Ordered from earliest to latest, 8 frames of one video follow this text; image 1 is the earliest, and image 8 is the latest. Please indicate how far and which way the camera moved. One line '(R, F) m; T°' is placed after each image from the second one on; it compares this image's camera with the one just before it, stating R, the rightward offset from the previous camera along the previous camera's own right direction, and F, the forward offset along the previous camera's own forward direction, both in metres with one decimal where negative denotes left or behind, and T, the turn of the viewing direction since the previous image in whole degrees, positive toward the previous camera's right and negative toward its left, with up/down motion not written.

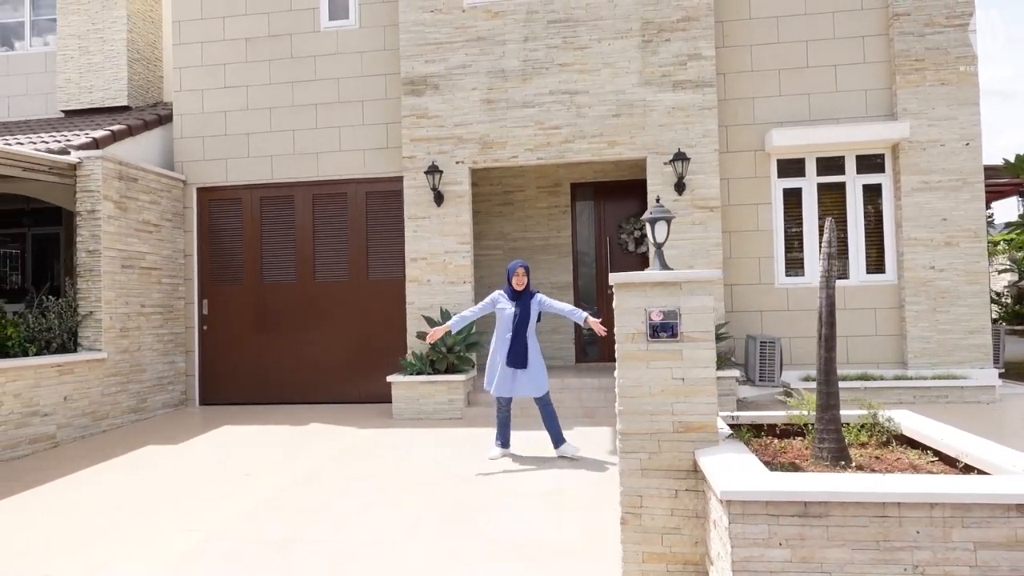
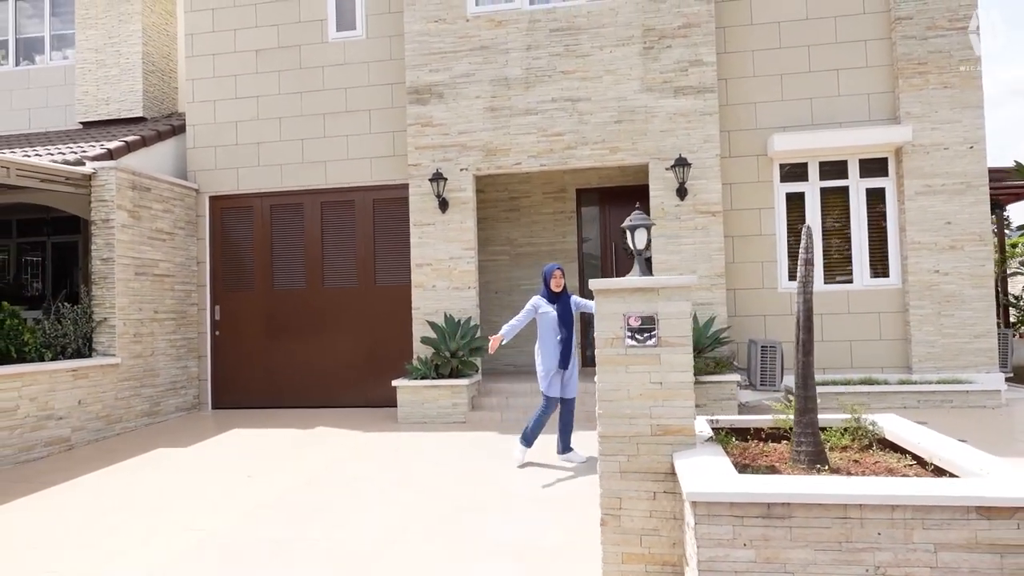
(+0.2, -0.1) m; -2°
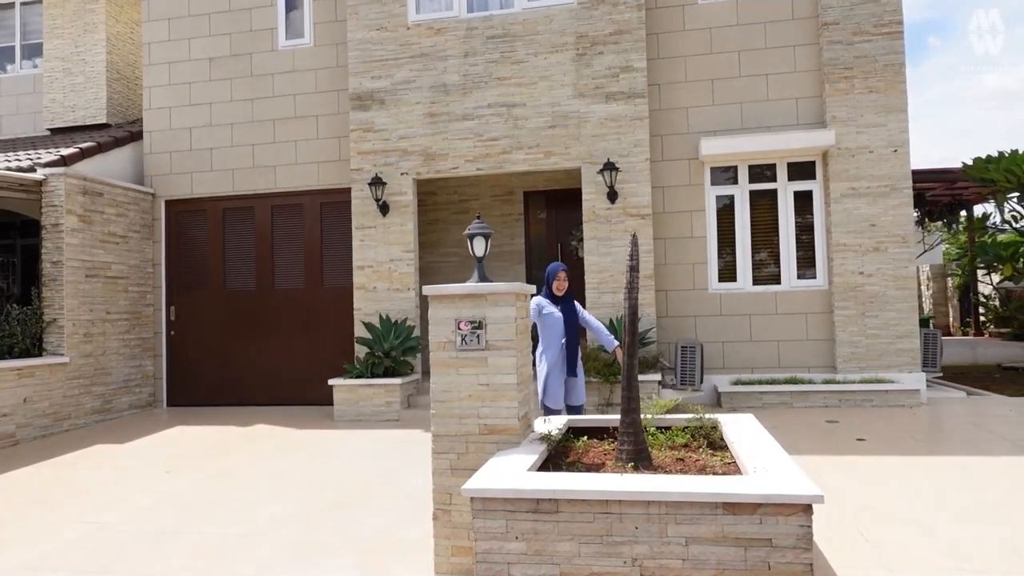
(+1.0, -0.2) m; -1°
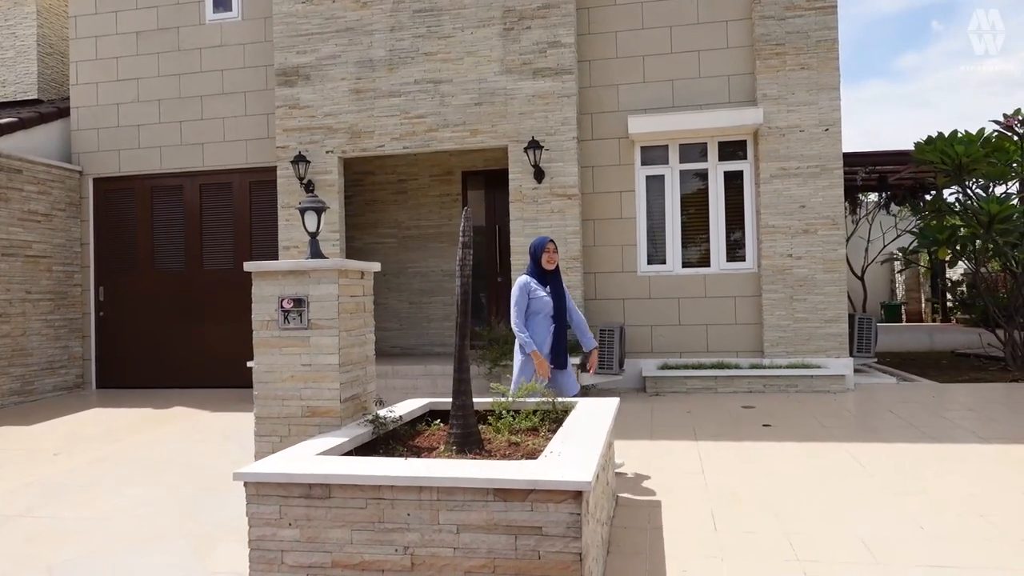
(+0.9, +0.2) m; 0°
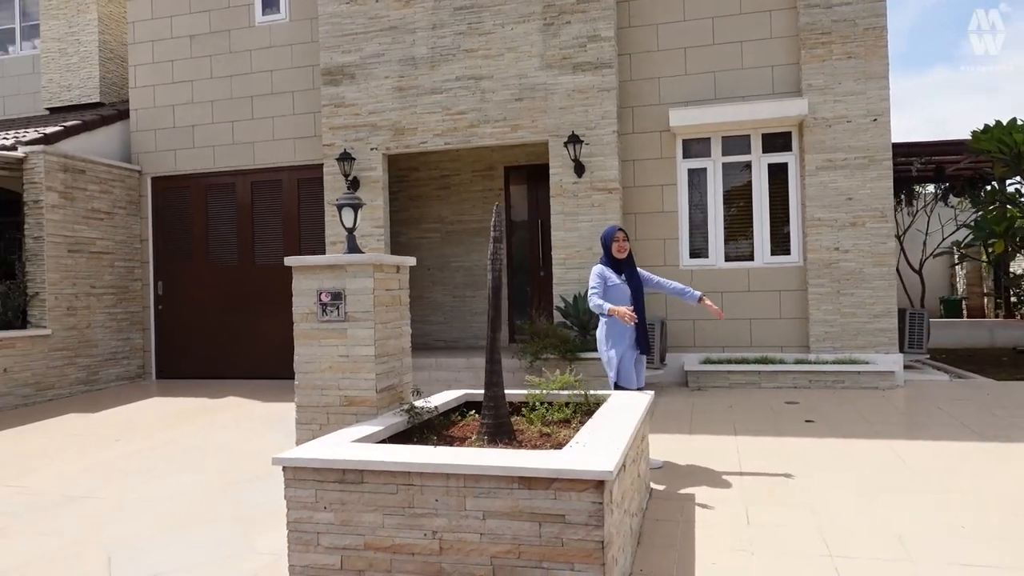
(+0.1, -0.1) m; -4°
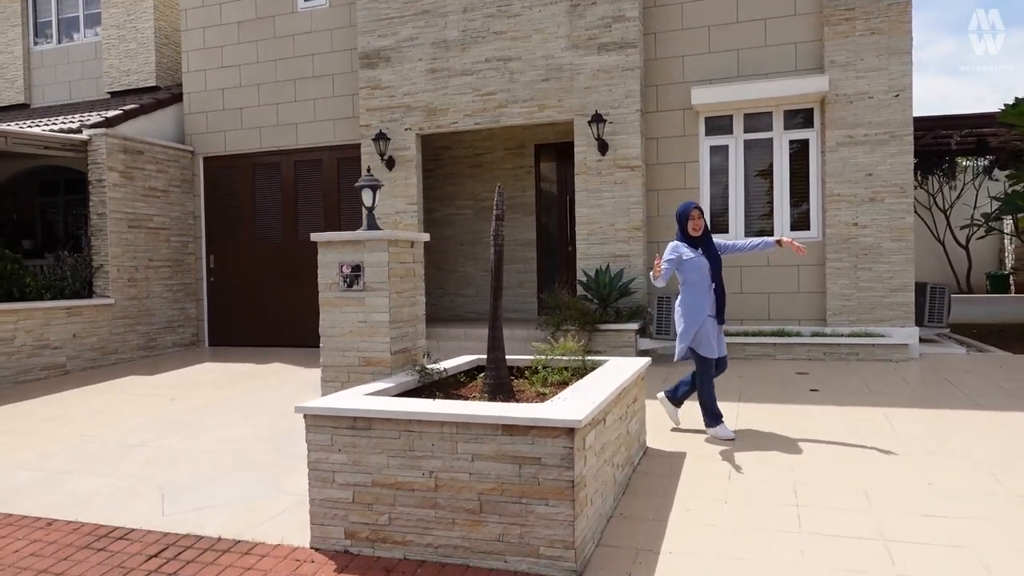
(+0.3, -0.4) m; -4°
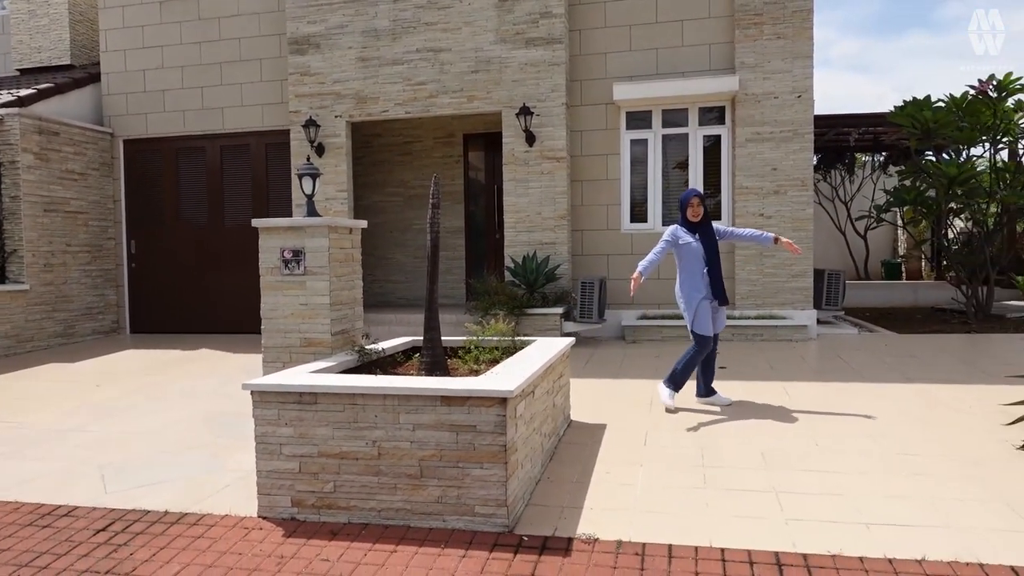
(-0.1, -0.3) m; +6°
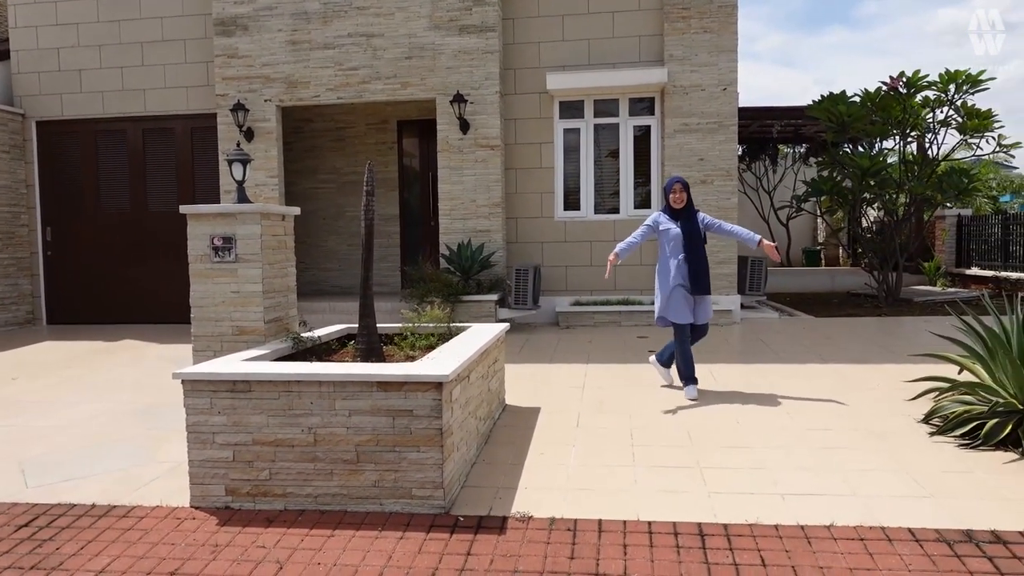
(0.0, -0.1) m; +5°
